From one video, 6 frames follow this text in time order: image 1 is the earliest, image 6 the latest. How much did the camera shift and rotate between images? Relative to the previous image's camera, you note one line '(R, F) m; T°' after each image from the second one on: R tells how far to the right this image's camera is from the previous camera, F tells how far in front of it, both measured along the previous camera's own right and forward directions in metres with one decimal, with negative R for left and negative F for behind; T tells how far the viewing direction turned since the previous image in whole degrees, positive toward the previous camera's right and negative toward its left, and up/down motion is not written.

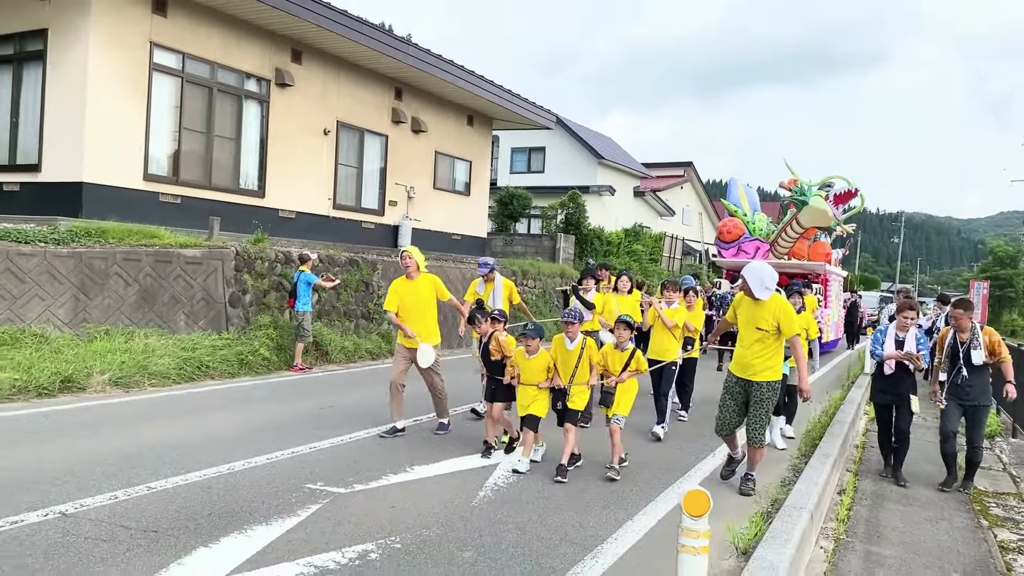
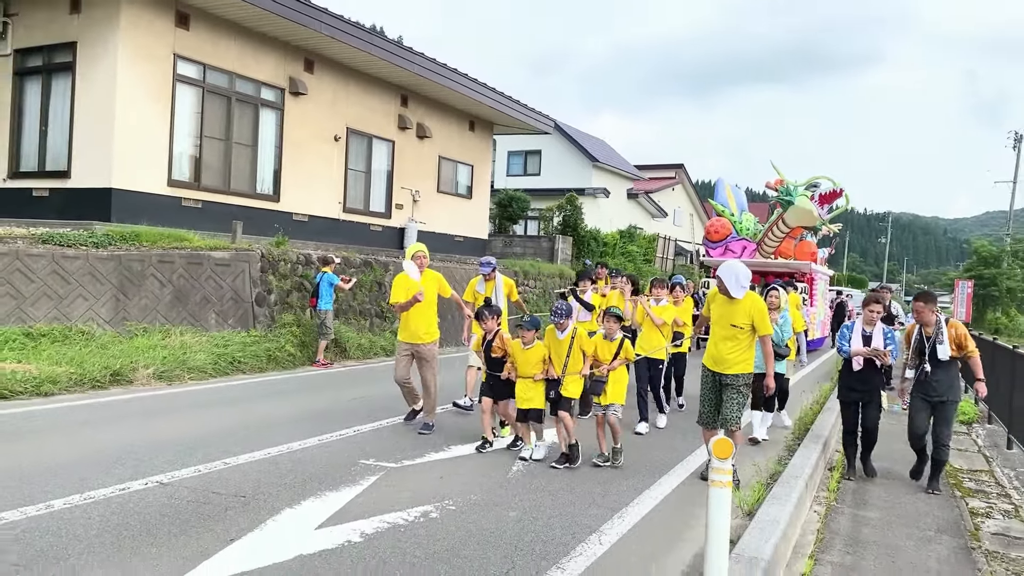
(-0.3, -0.6) m; +1°
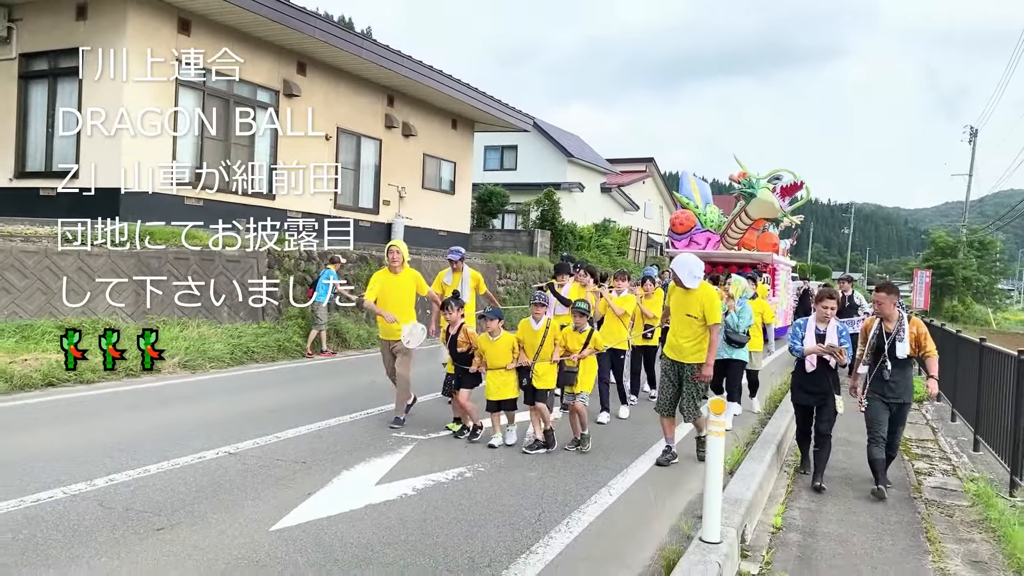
(-0.4, -0.8) m; +2°
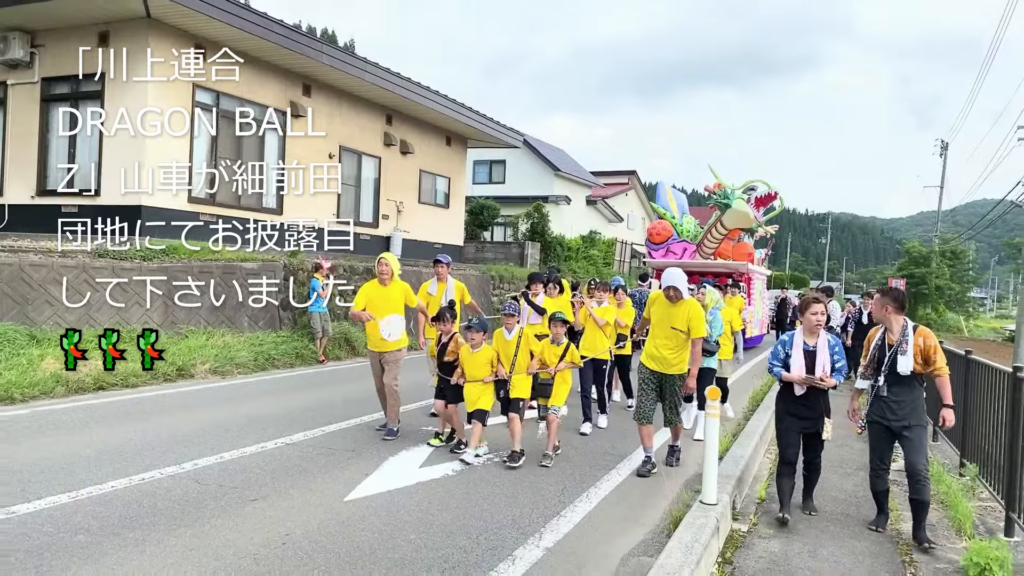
(-0.3, -0.8) m; +1°
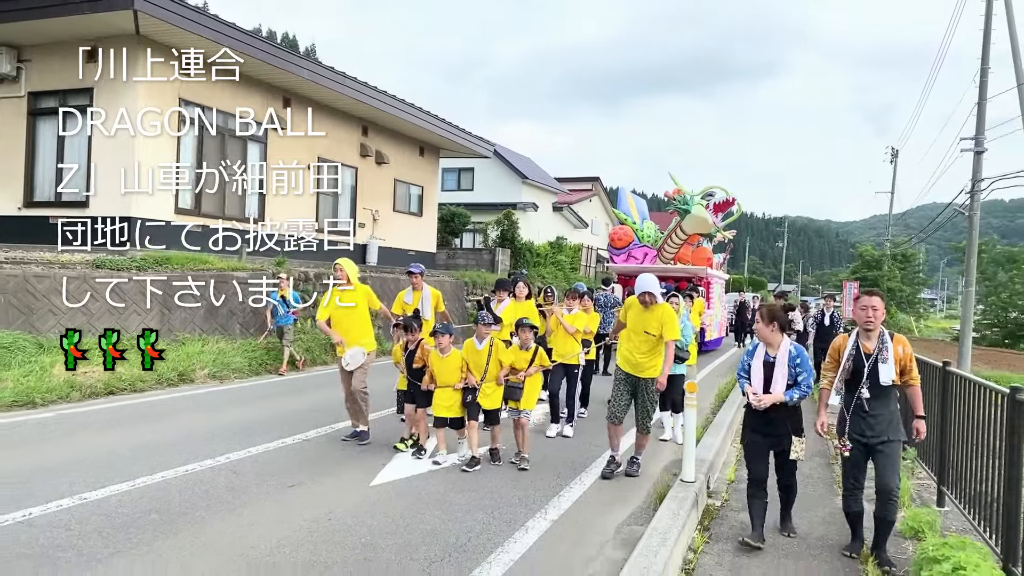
(-0.3, -0.7) m; +3°
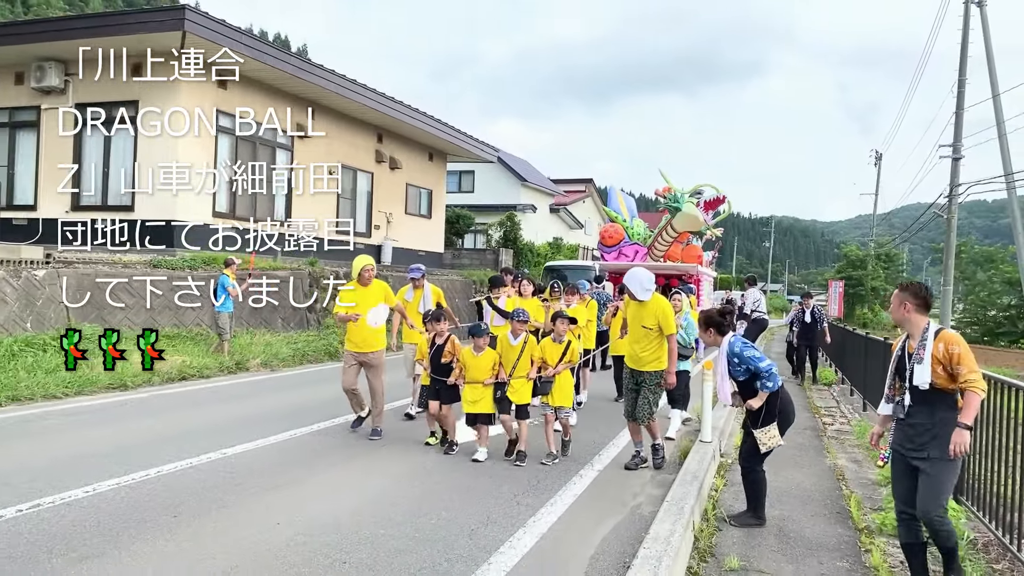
(-0.5, -1.2) m; +1°
